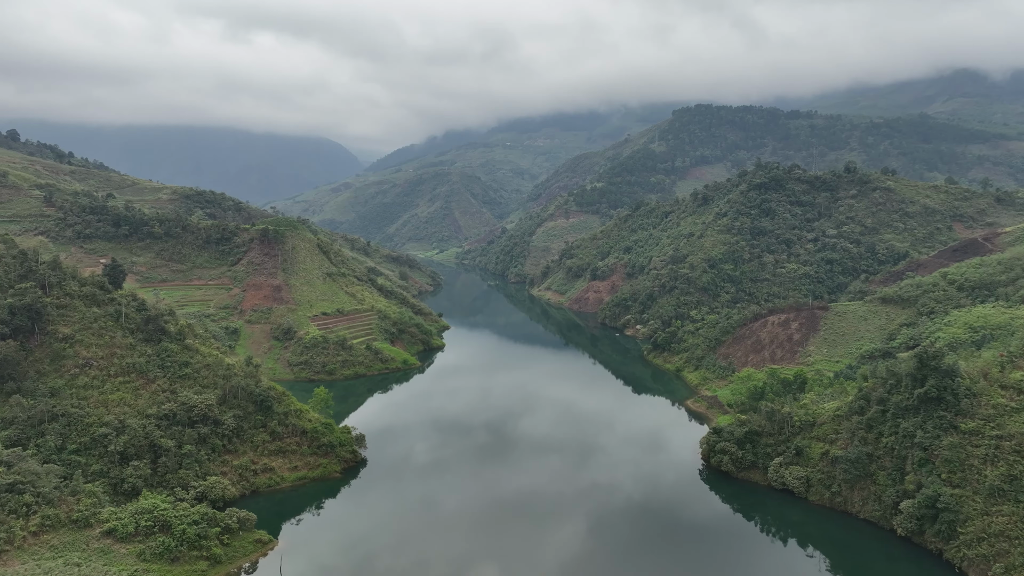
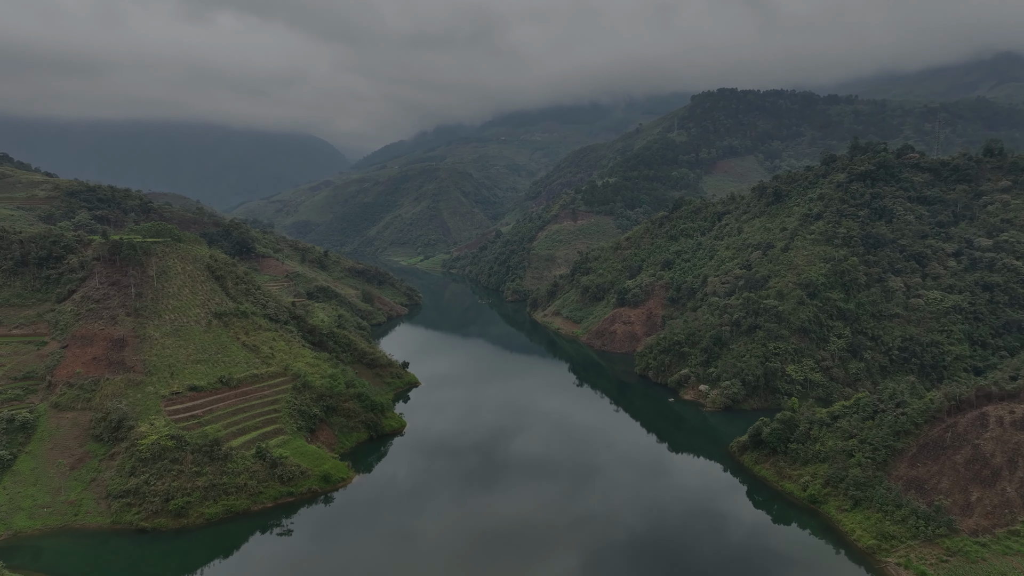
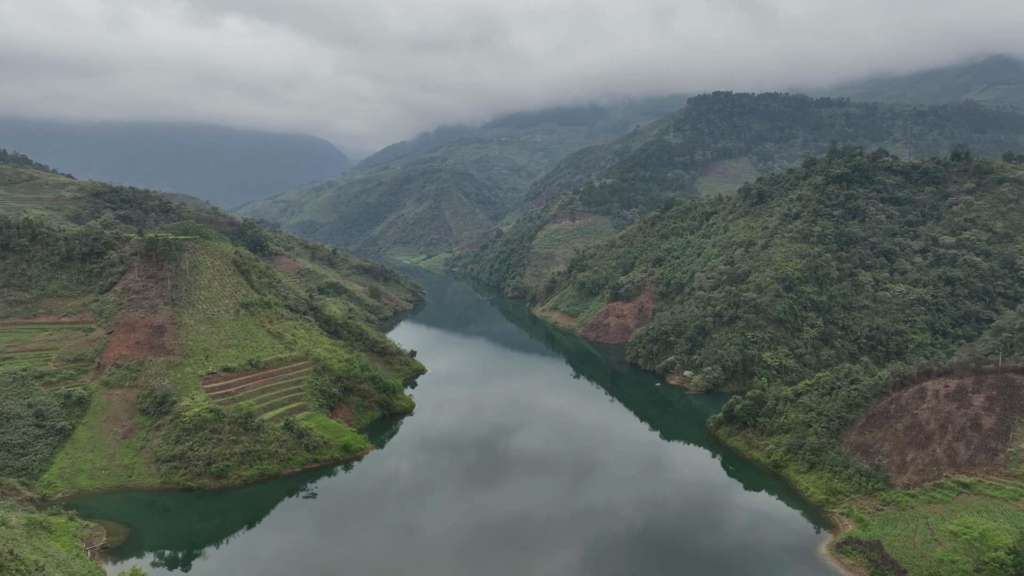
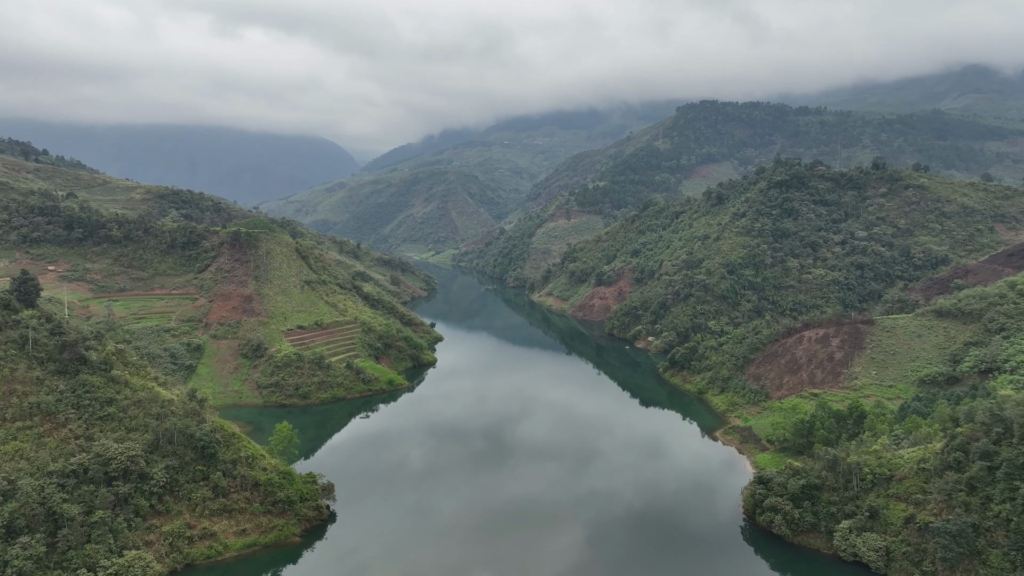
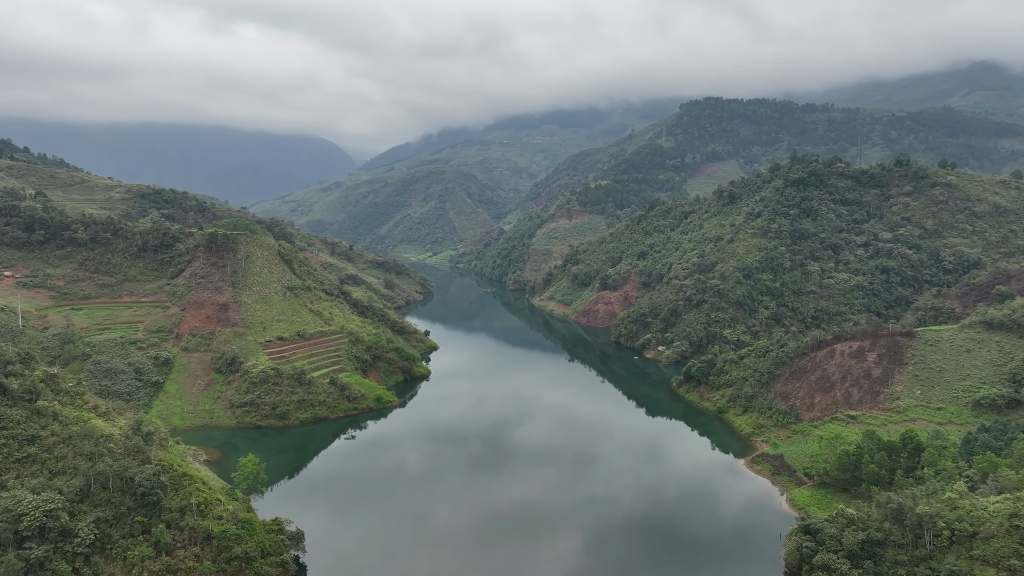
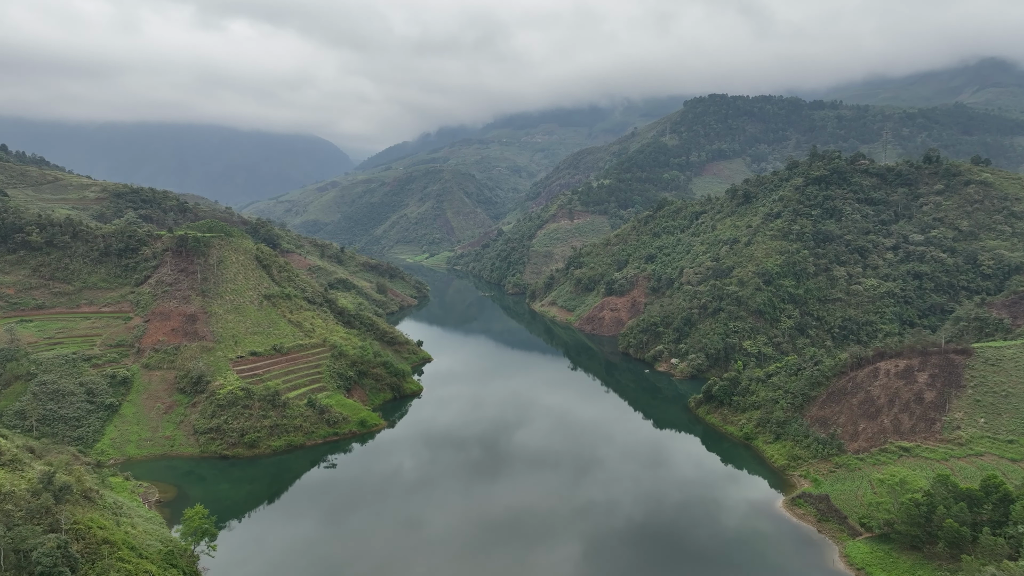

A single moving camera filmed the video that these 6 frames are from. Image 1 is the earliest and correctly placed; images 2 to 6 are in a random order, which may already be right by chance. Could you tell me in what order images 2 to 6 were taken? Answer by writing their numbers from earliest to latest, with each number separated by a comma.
4, 5, 6, 3, 2
